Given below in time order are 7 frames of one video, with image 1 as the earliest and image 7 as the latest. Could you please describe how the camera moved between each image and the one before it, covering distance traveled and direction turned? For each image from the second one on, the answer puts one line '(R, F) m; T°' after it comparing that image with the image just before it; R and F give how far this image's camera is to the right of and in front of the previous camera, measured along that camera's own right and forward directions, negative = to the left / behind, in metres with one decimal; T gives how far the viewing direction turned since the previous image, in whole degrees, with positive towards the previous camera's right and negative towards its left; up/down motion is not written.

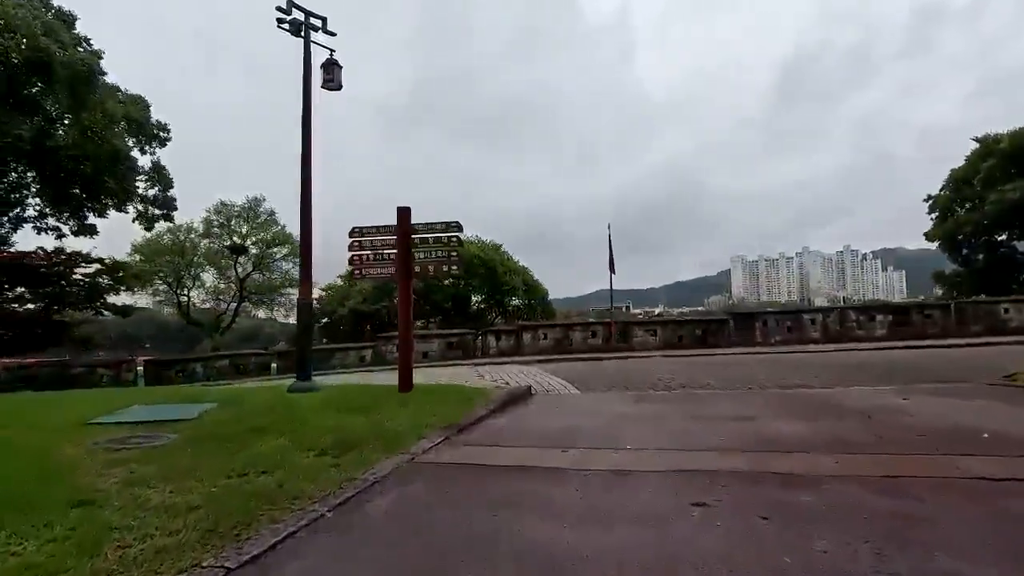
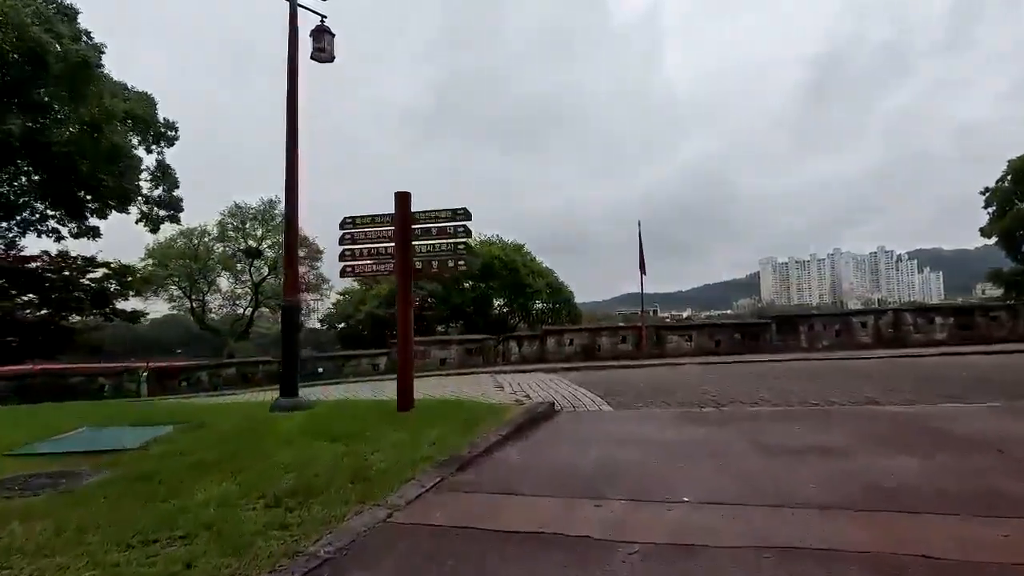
(+0.1, +1.4) m; -2°
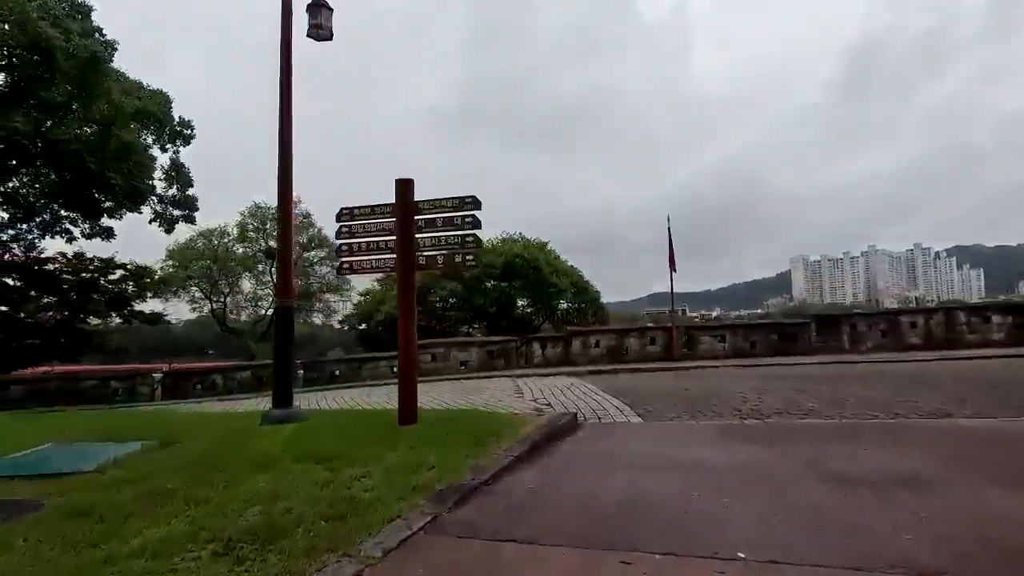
(+0.1, +0.9) m; -2°
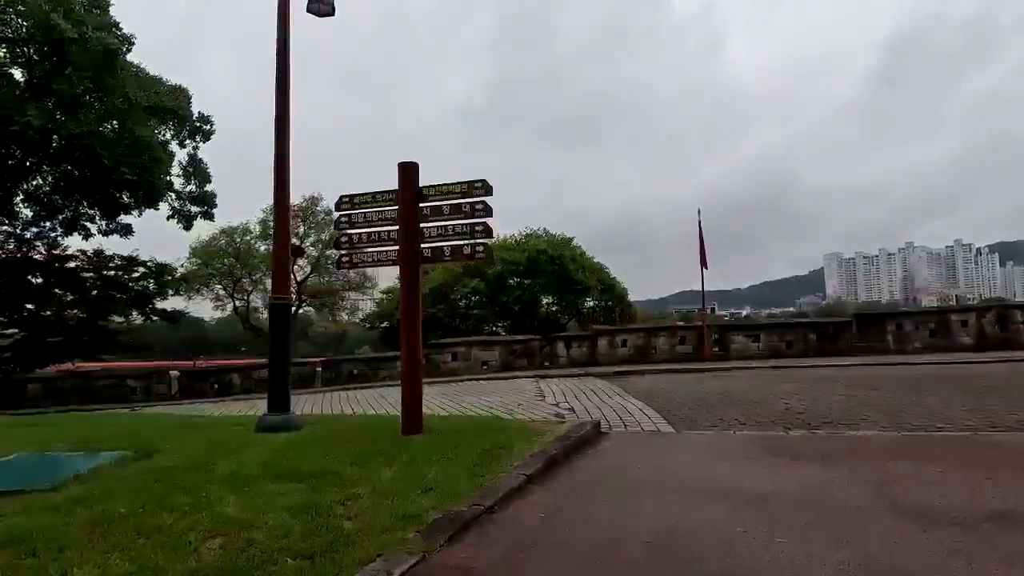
(+0.1, +0.7) m; -2°
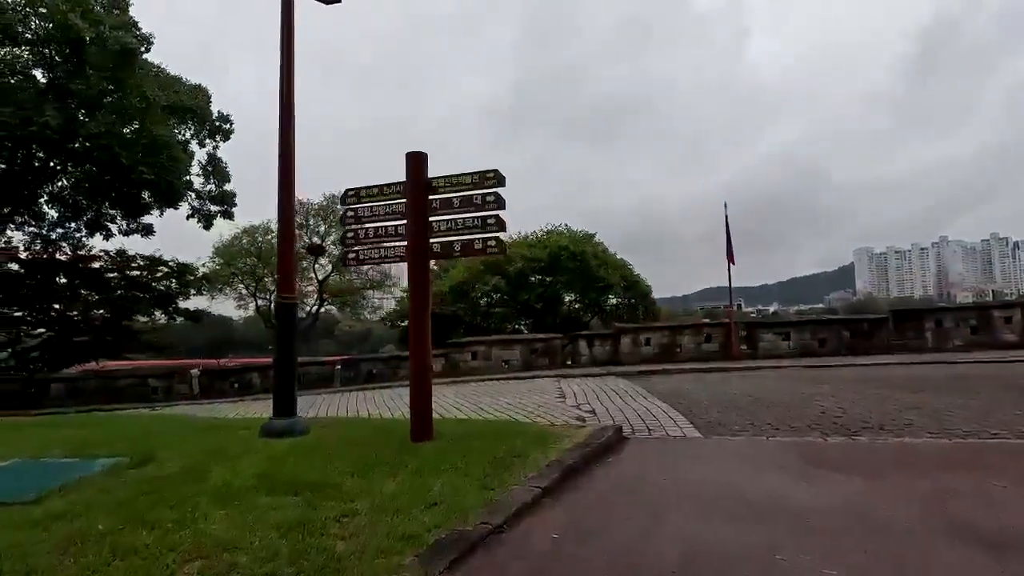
(+0.1, +0.4) m; -2°
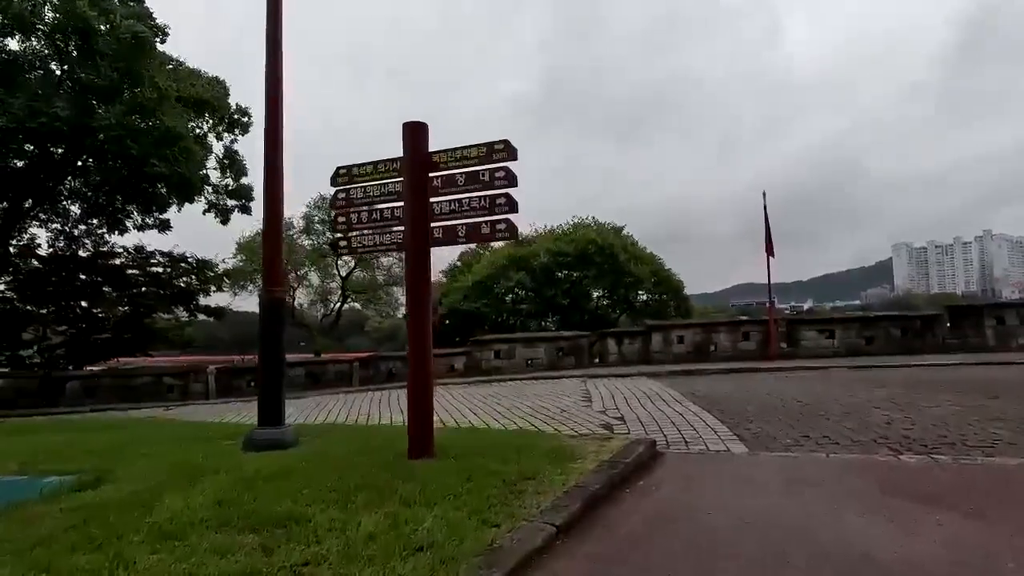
(+0.1, +0.8) m; -3°
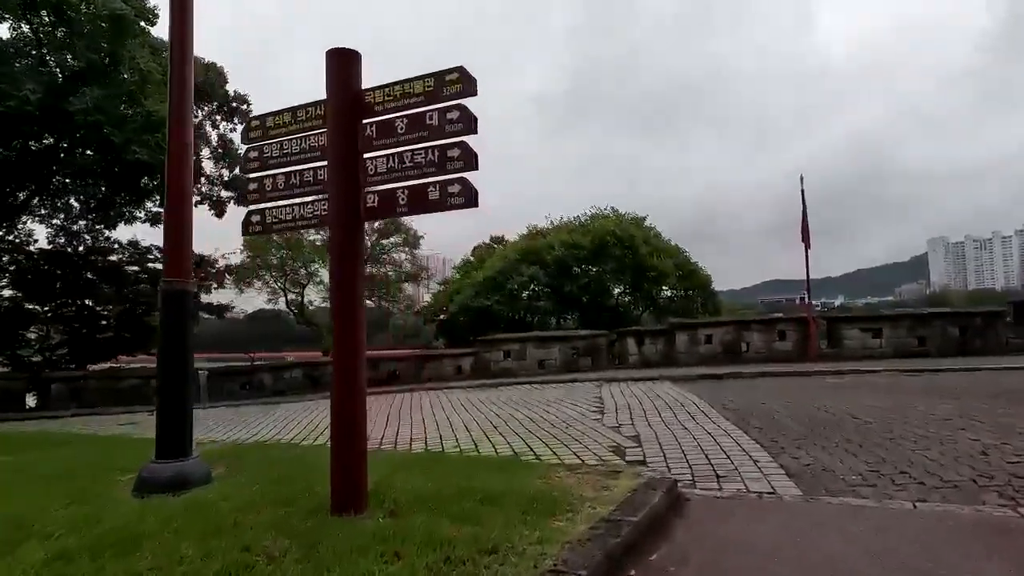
(+0.4, +1.4) m; -2°
